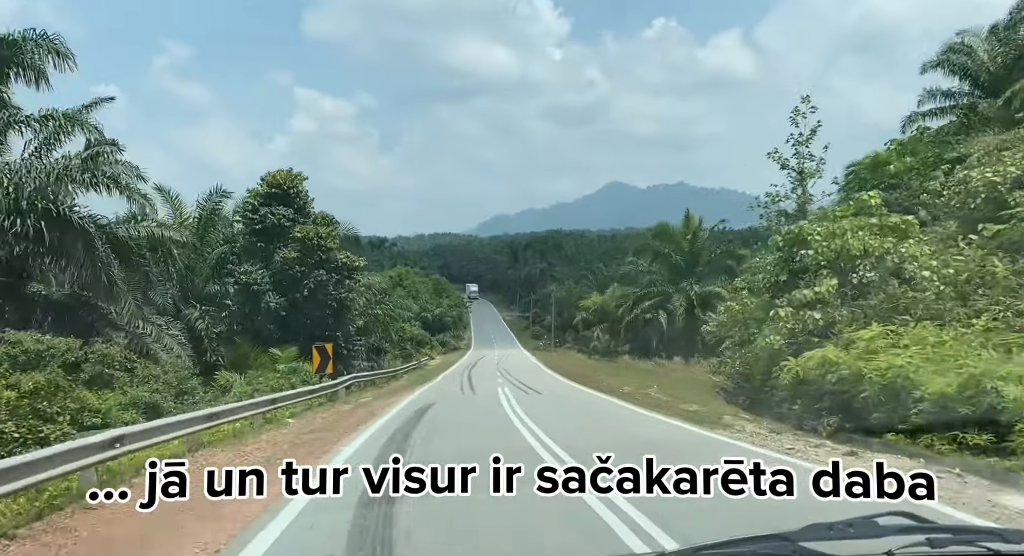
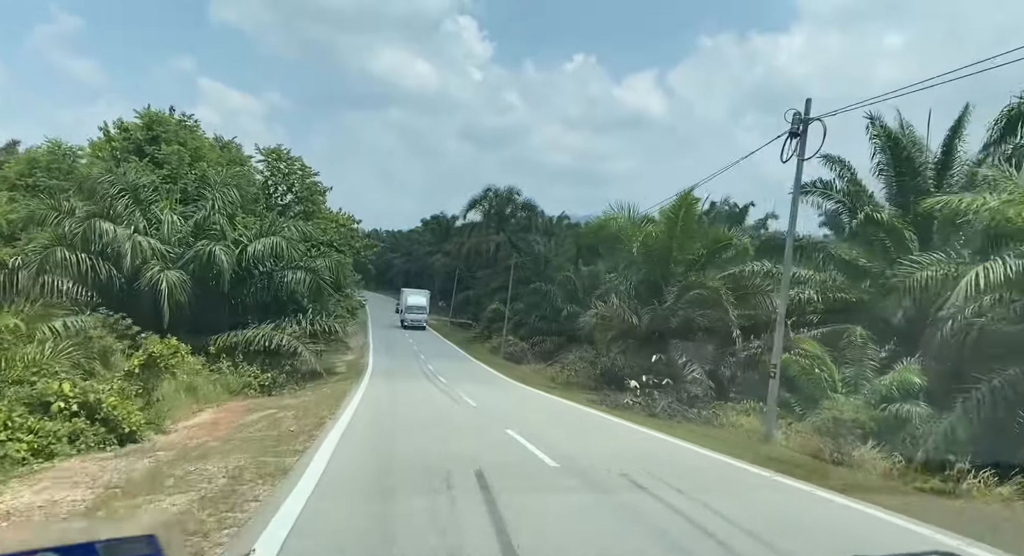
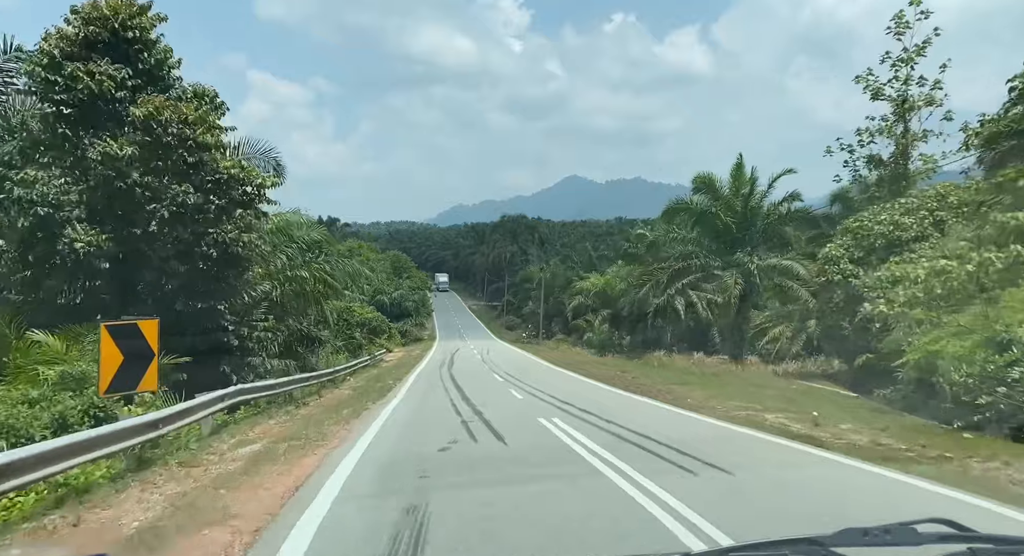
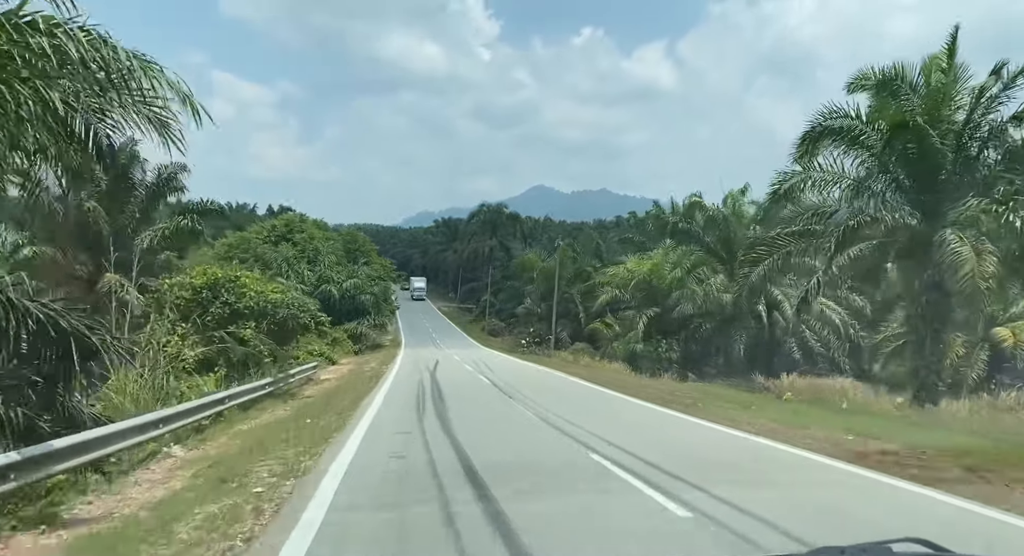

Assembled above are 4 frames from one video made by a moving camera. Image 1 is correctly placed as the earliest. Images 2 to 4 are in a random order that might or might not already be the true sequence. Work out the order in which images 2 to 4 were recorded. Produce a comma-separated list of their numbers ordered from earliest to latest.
3, 4, 2
